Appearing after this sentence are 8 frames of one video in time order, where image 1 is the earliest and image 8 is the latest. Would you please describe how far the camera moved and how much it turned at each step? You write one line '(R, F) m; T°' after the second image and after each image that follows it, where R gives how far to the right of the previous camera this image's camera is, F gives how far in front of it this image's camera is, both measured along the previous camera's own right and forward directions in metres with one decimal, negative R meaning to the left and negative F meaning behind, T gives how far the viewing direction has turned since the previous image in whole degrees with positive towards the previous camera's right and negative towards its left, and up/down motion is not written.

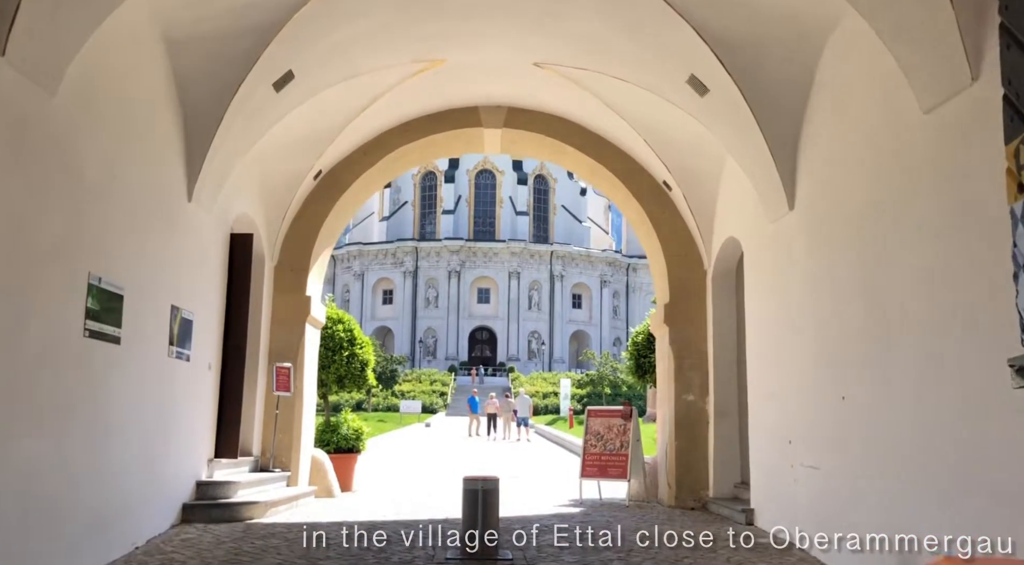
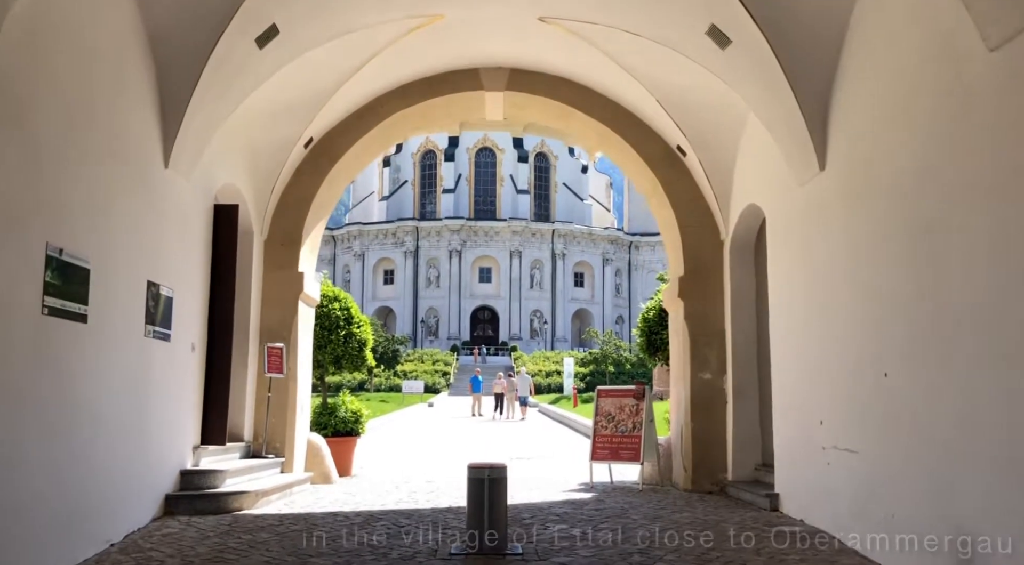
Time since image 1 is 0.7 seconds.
(0.0, +0.6) m; 0°
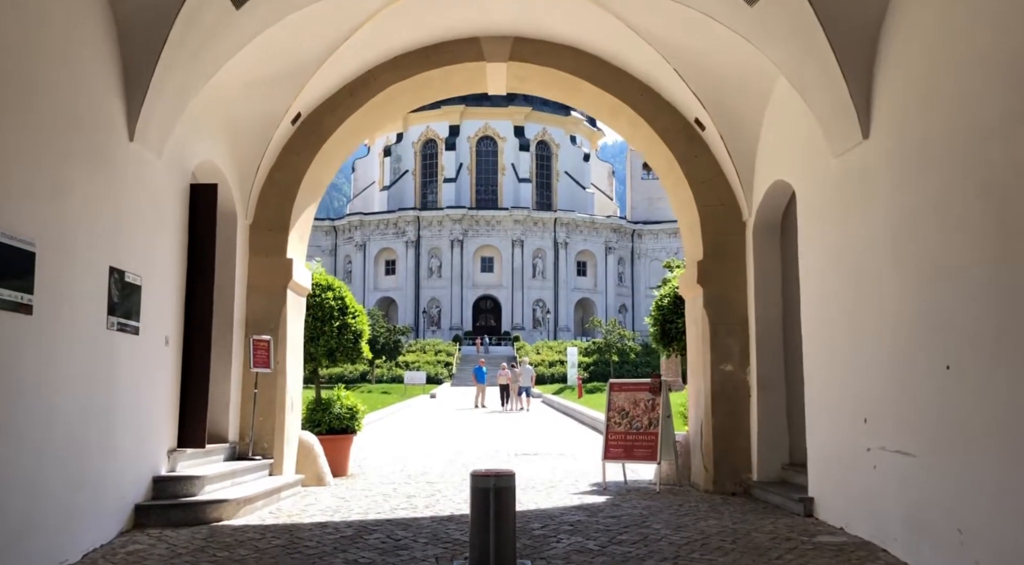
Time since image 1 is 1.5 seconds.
(0.0, +0.8) m; 0°
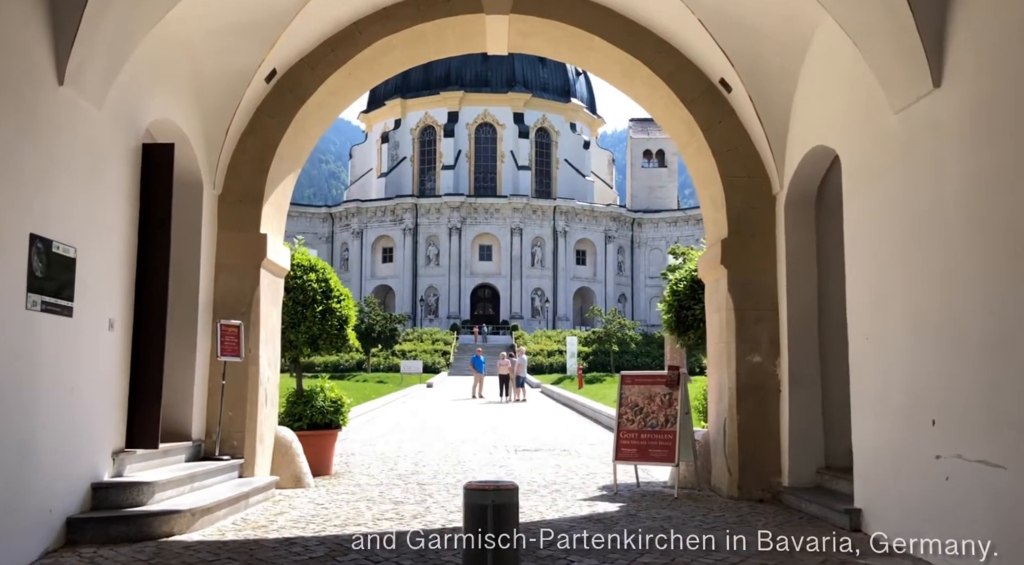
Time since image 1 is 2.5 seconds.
(0.0, +1.0) m; 0°
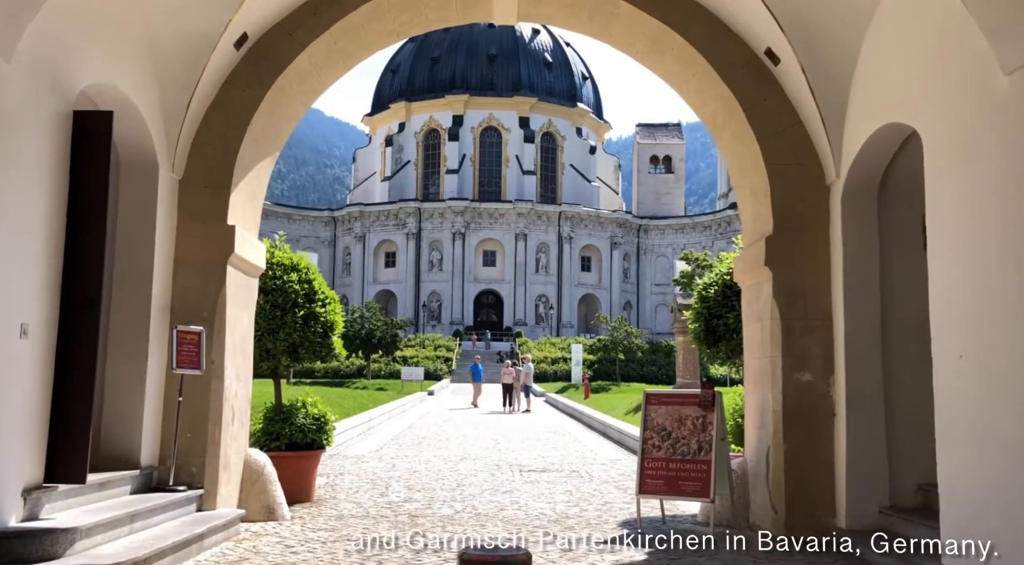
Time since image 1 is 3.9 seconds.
(0.0, +1.2) m; 0°
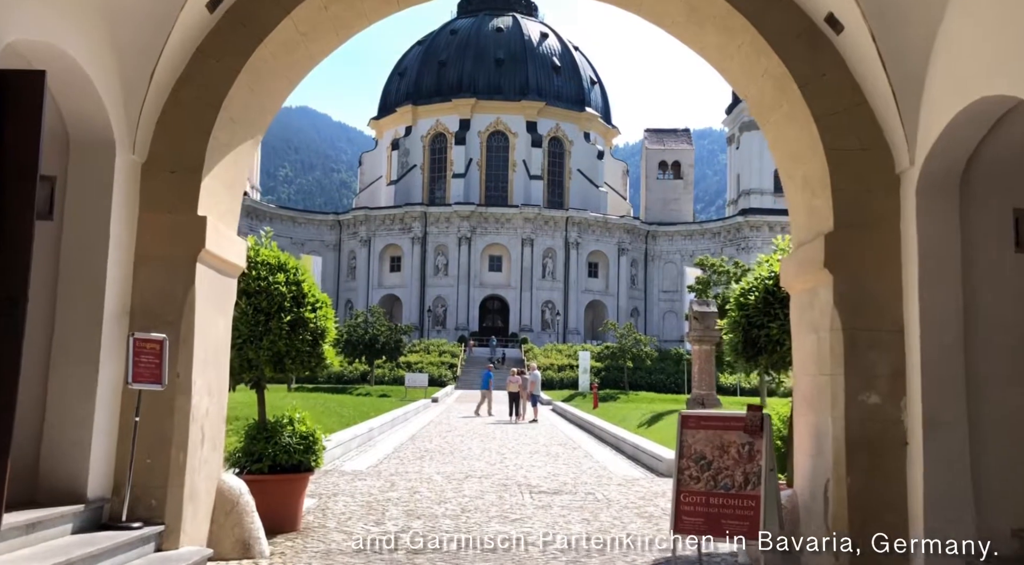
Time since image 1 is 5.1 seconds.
(-0.1, +1.0) m; 0°
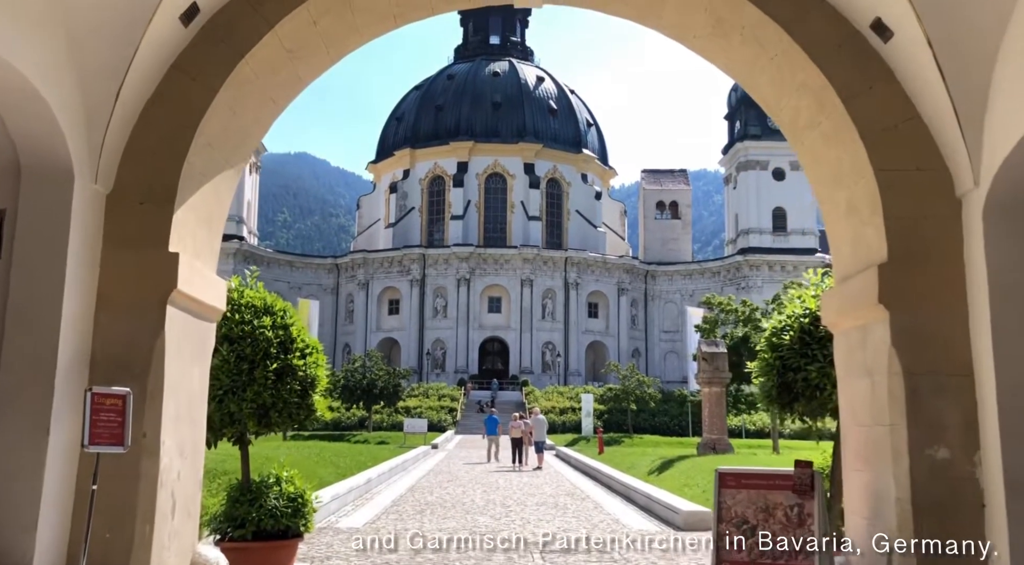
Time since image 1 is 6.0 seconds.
(-0.1, +0.7) m; 0°
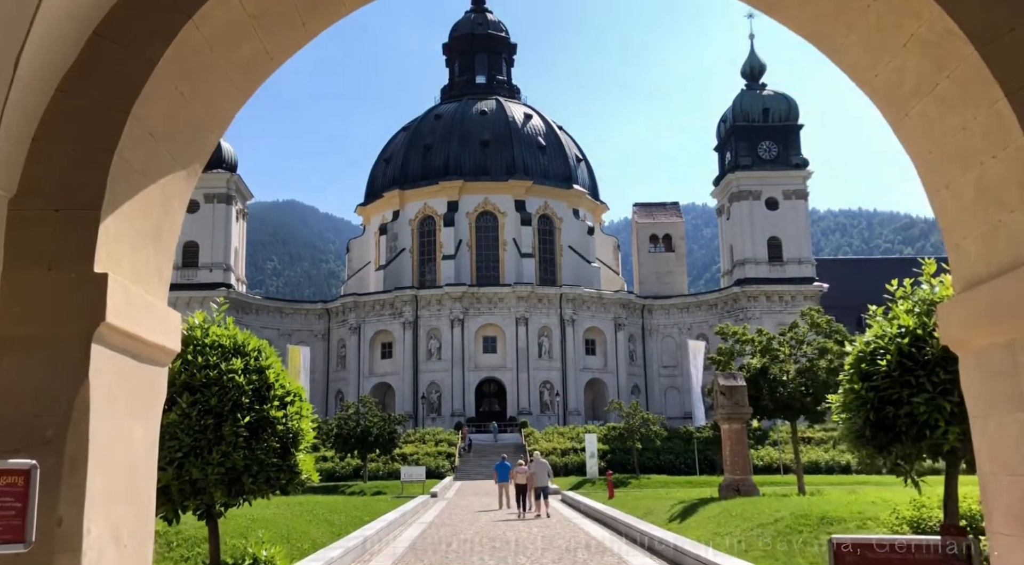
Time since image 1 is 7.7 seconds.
(-0.3, +1.4) m; +1°
